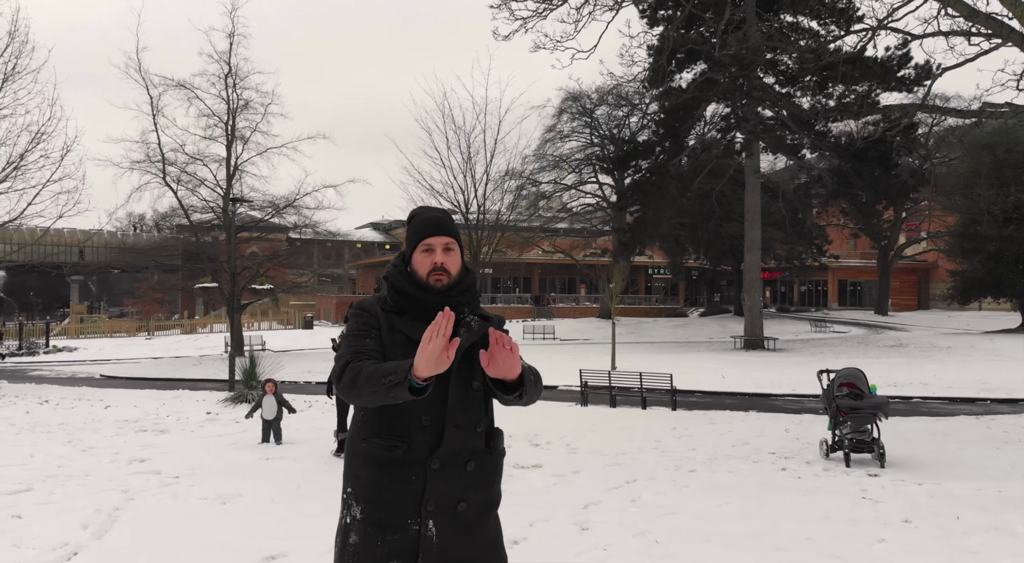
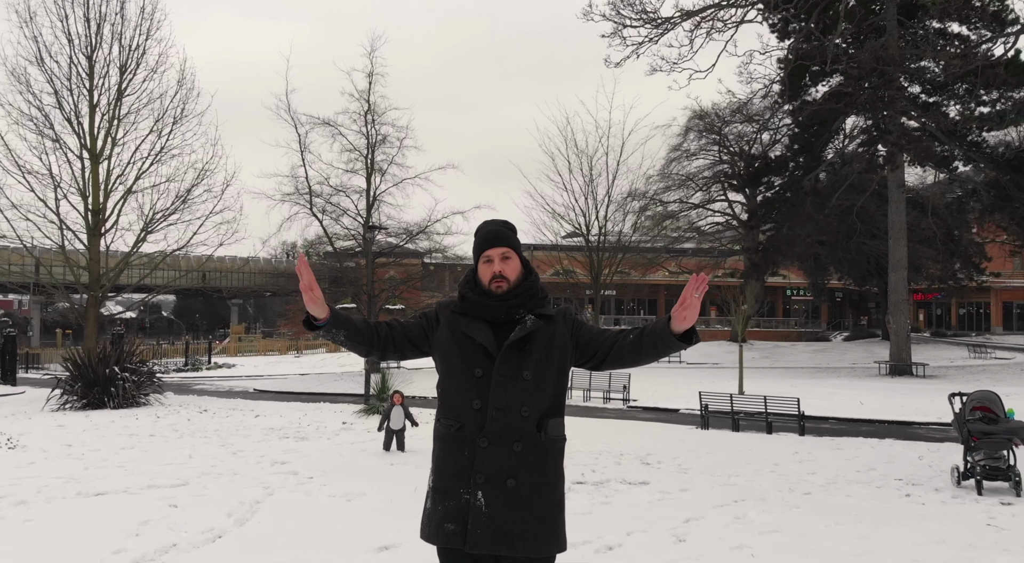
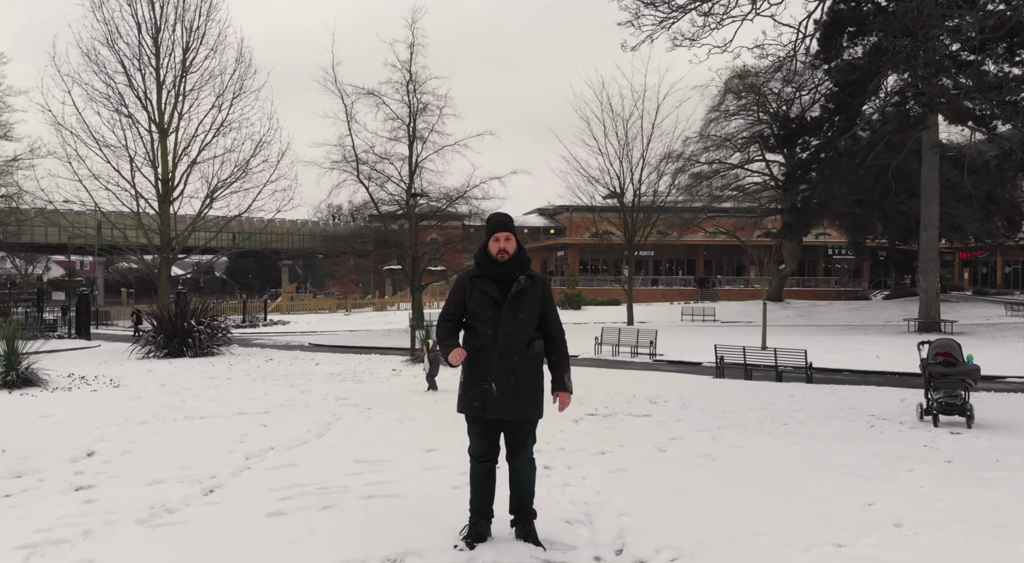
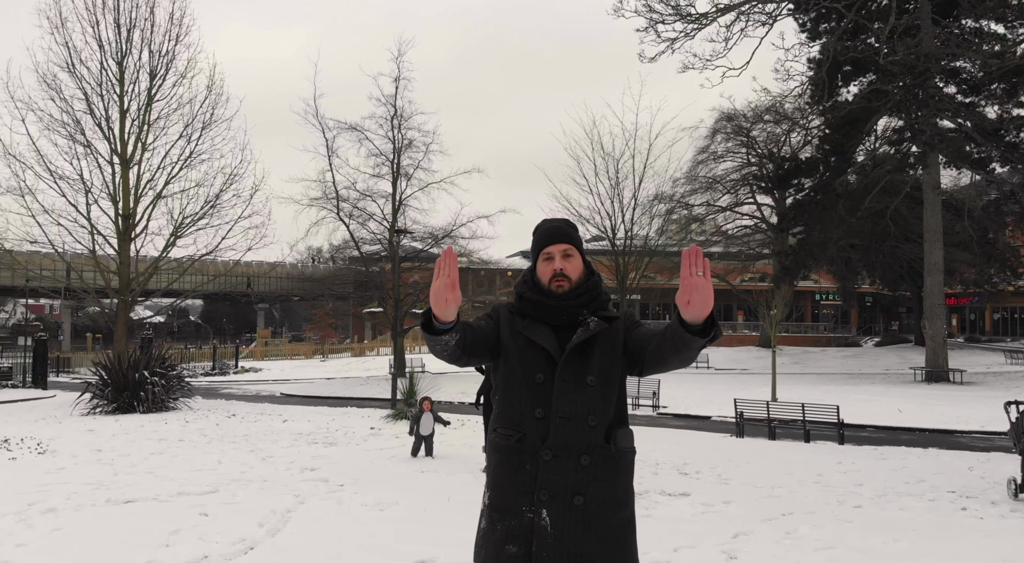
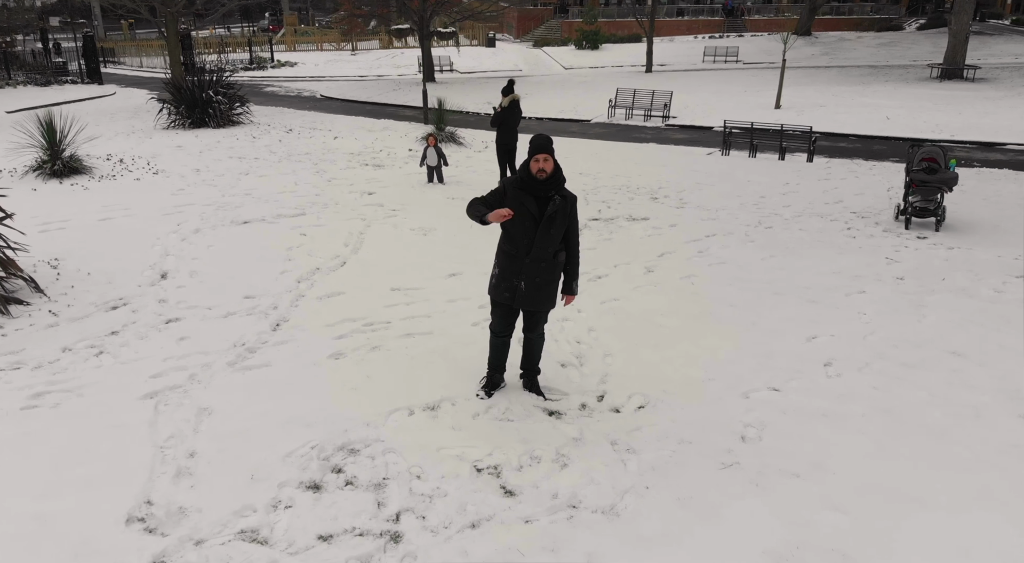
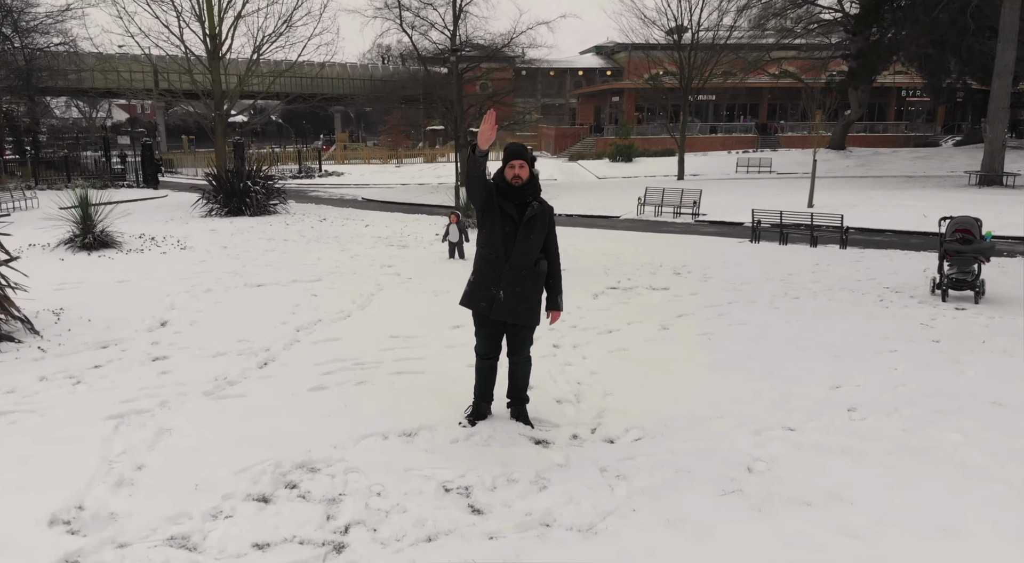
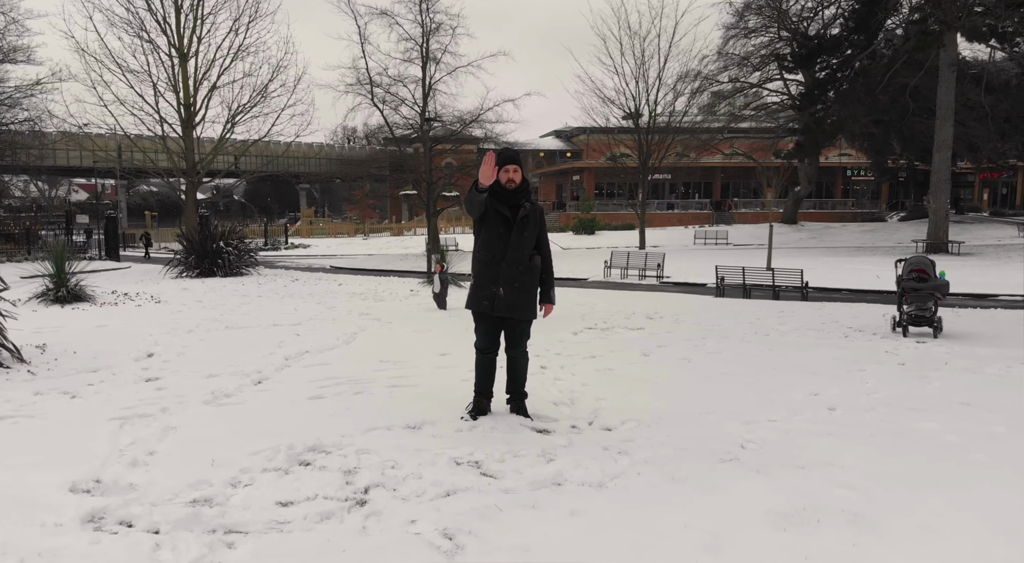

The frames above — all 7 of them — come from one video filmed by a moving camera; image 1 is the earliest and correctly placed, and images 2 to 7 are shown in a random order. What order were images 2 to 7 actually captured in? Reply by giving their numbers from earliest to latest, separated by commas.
4, 2, 3, 7, 6, 5
